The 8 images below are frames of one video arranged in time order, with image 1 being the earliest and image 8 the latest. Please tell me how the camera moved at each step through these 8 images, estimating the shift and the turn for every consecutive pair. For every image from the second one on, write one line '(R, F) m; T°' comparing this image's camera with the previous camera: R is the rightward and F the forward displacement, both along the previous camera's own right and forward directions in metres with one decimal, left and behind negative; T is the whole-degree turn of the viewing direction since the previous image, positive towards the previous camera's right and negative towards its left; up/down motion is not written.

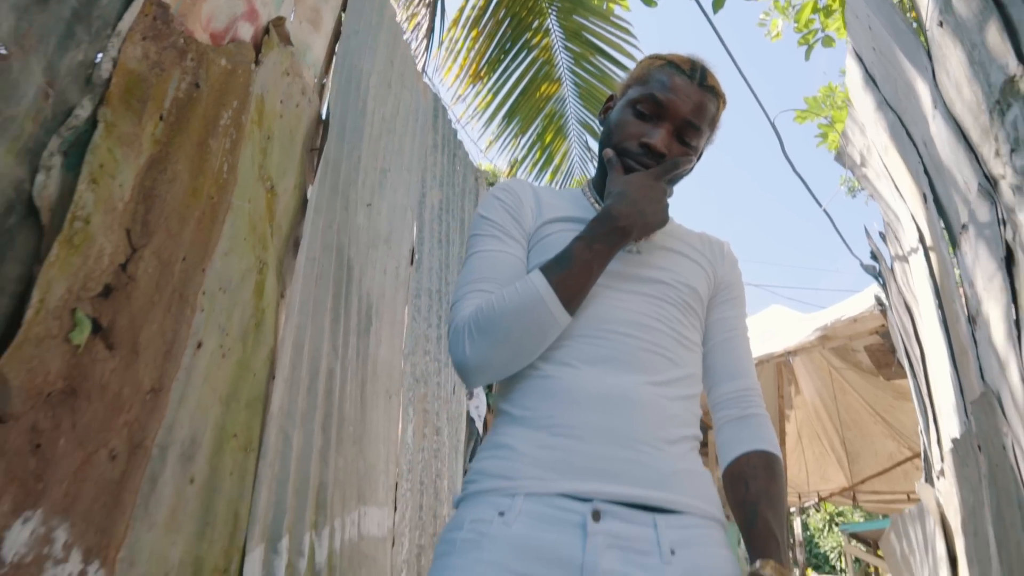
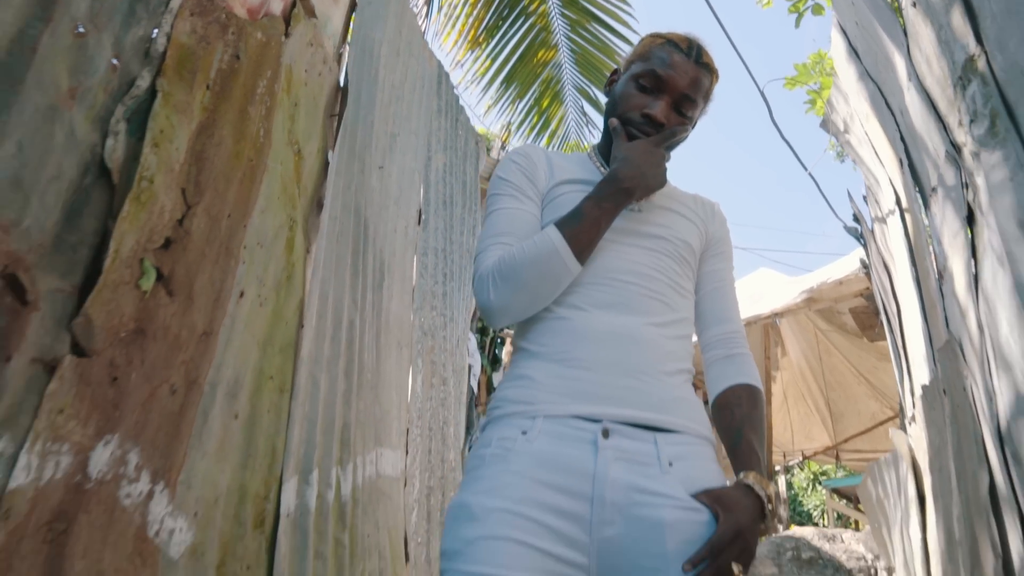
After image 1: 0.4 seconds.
(0.0, -0.1) m; +1°
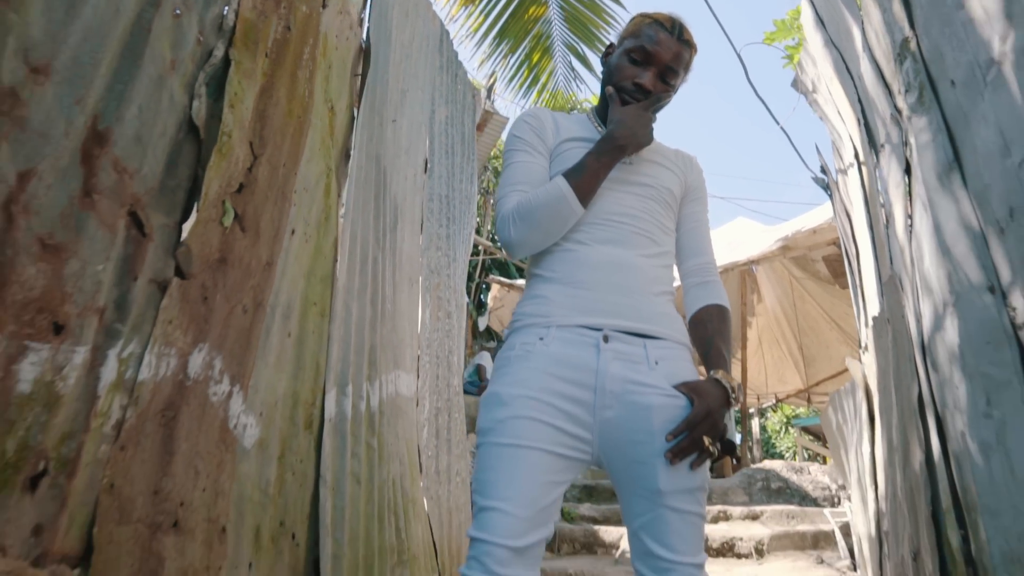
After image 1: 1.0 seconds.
(-0.1, -0.3) m; +1°
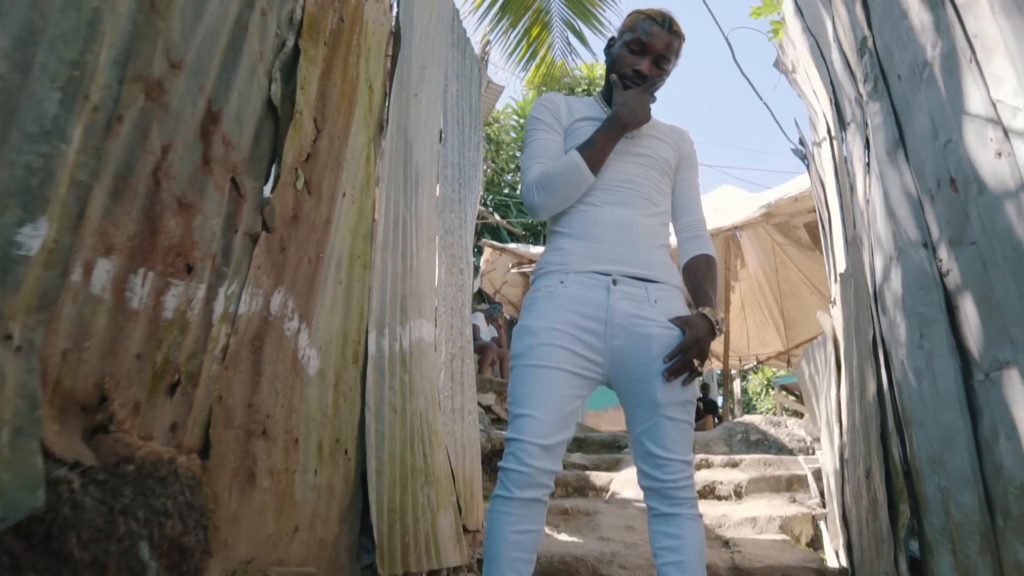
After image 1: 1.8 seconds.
(-0.1, -0.3) m; +1°
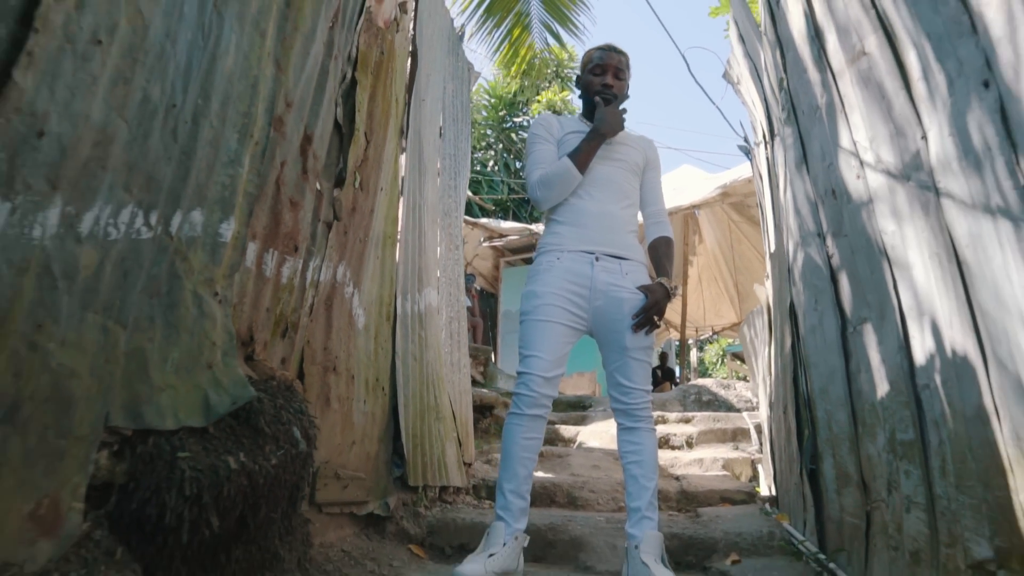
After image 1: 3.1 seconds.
(-0.1, -0.6) m; +2°
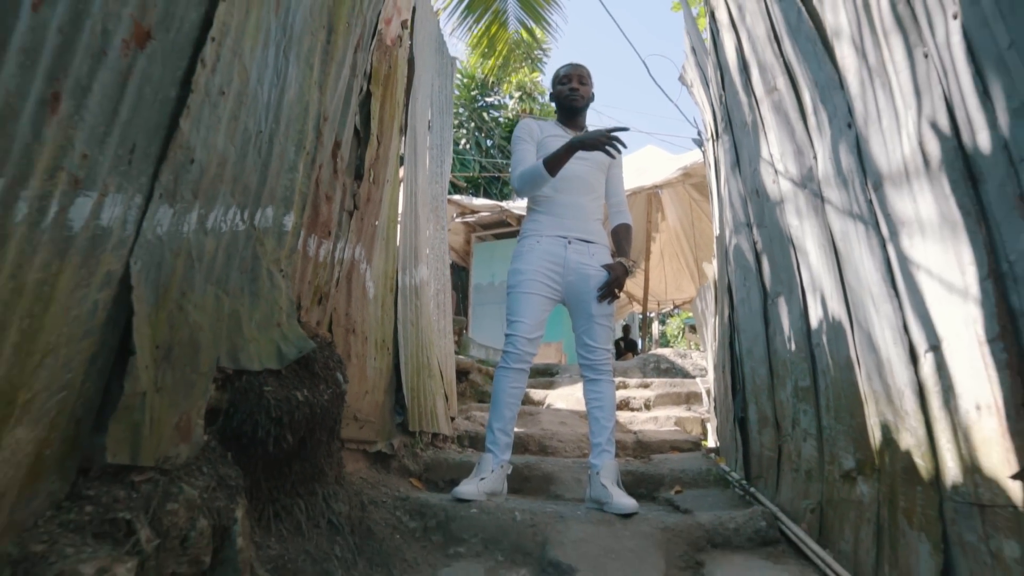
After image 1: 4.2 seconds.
(-0.1, -0.5) m; +2°
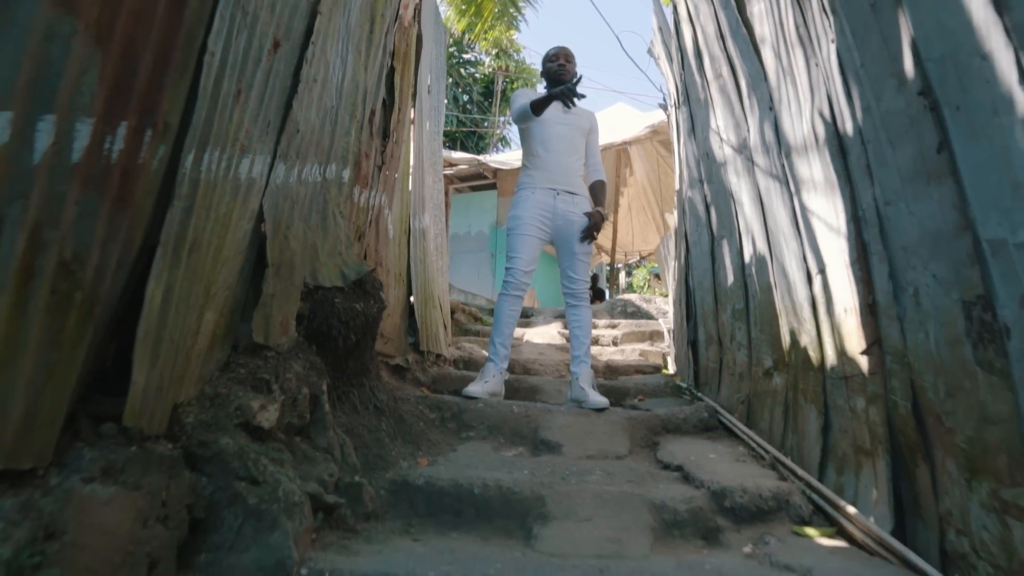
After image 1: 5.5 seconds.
(-0.1, -0.6) m; +2°
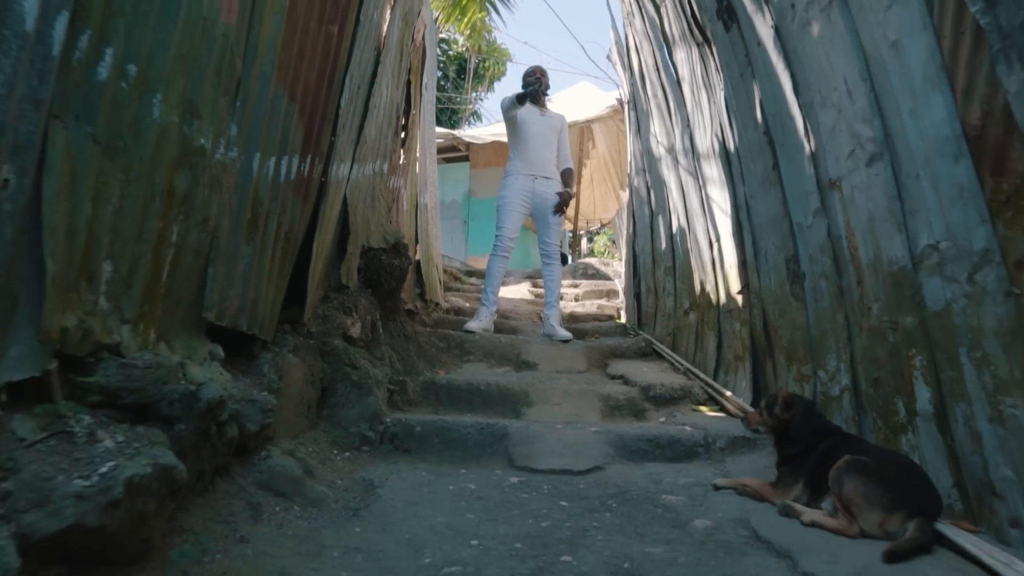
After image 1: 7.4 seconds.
(-0.1, -1.1) m; +2°
